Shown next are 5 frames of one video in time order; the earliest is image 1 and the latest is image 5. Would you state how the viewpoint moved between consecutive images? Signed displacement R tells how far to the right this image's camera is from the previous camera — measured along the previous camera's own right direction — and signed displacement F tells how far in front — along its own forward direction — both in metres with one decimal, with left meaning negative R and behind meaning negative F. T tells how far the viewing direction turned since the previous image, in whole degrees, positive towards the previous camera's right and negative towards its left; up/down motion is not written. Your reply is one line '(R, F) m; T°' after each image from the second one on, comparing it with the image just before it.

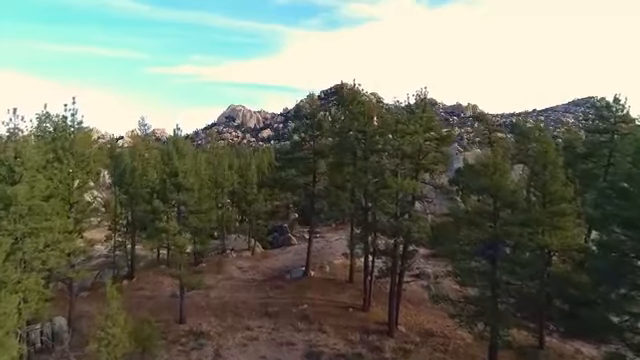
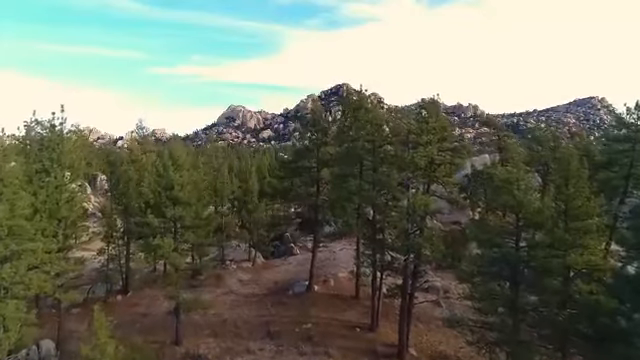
(-0.3, +2.0) m; 0°
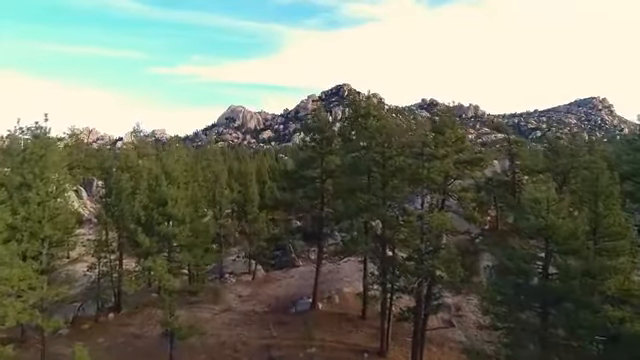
(-0.3, +2.3) m; 0°
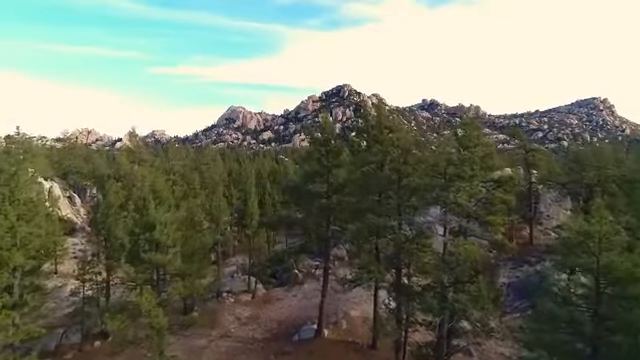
(-0.3, +3.1) m; 0°
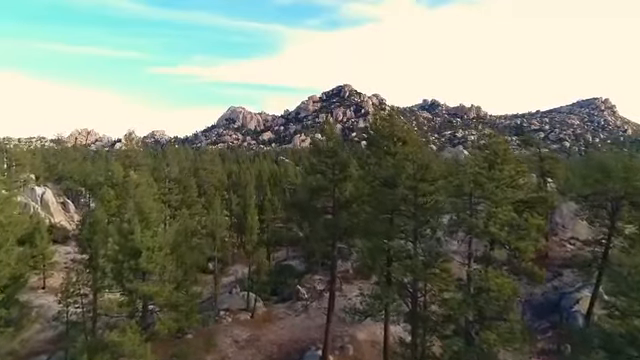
(-0.3, +2.7) m; 0°
